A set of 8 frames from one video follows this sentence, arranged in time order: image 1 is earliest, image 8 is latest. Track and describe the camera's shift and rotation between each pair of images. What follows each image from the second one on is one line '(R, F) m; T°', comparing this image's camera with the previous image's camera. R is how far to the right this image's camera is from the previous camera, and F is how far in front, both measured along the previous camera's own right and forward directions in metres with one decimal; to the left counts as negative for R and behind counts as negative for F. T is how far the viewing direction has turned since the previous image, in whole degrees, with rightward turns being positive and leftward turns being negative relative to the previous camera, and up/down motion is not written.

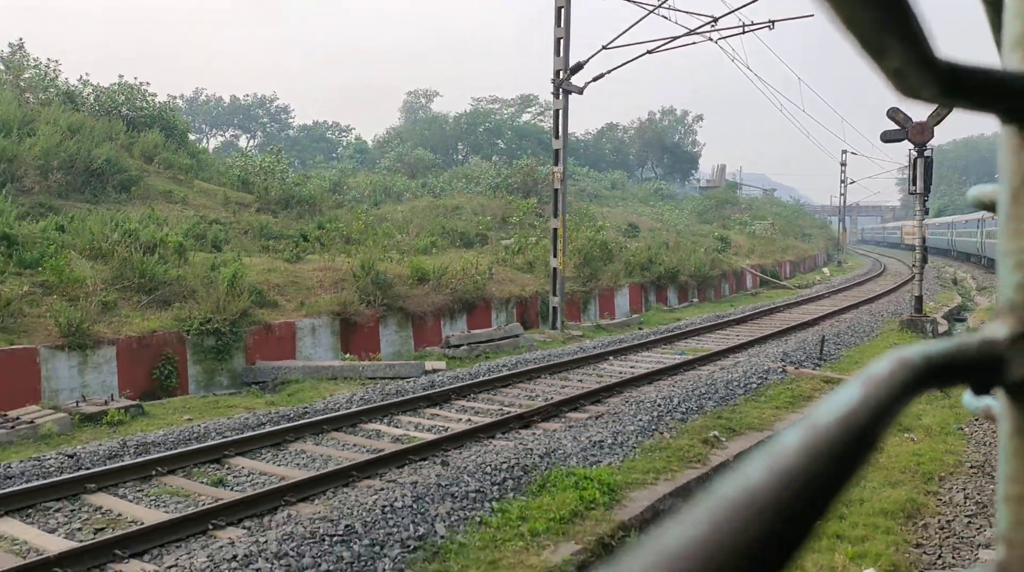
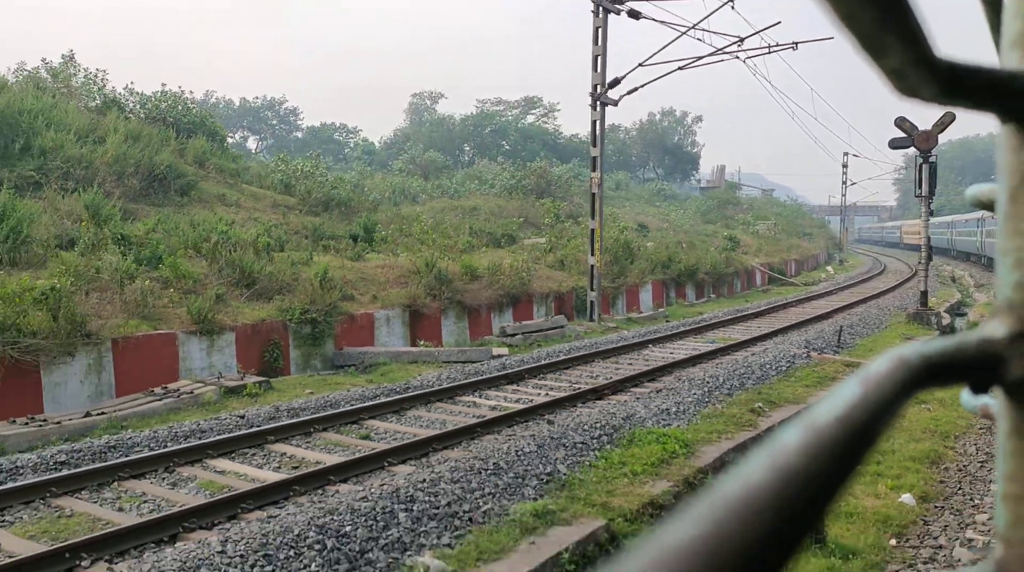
(-0.8, -1.4) m; 0°
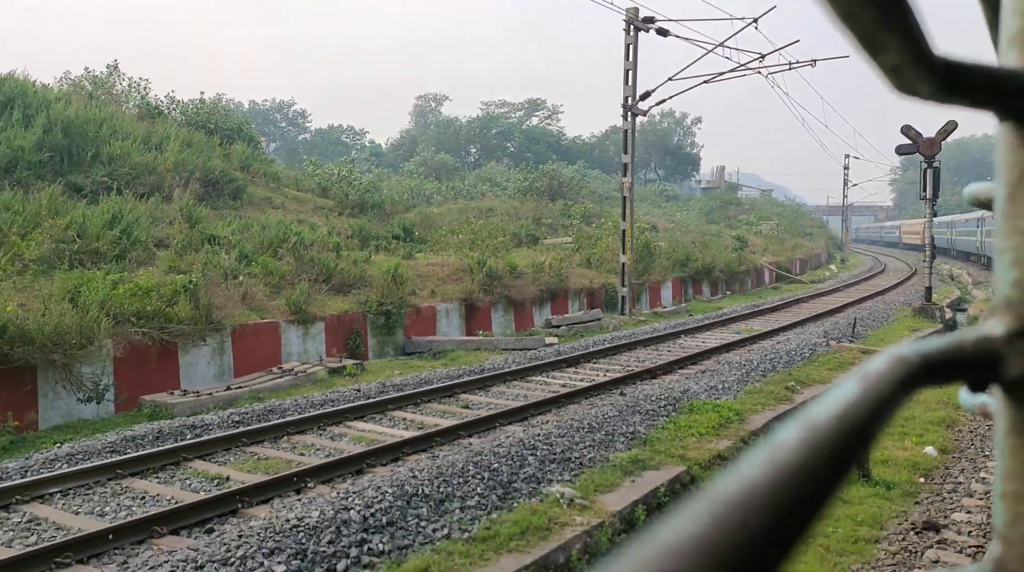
(-0.8, -1.3) m; 0°
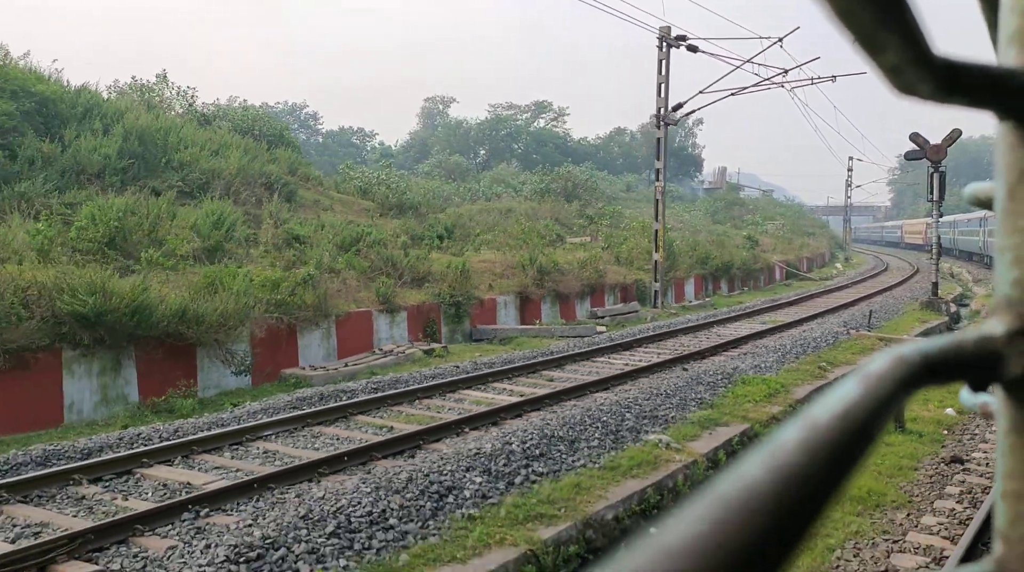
(-0.9, -1.5) m; 0°
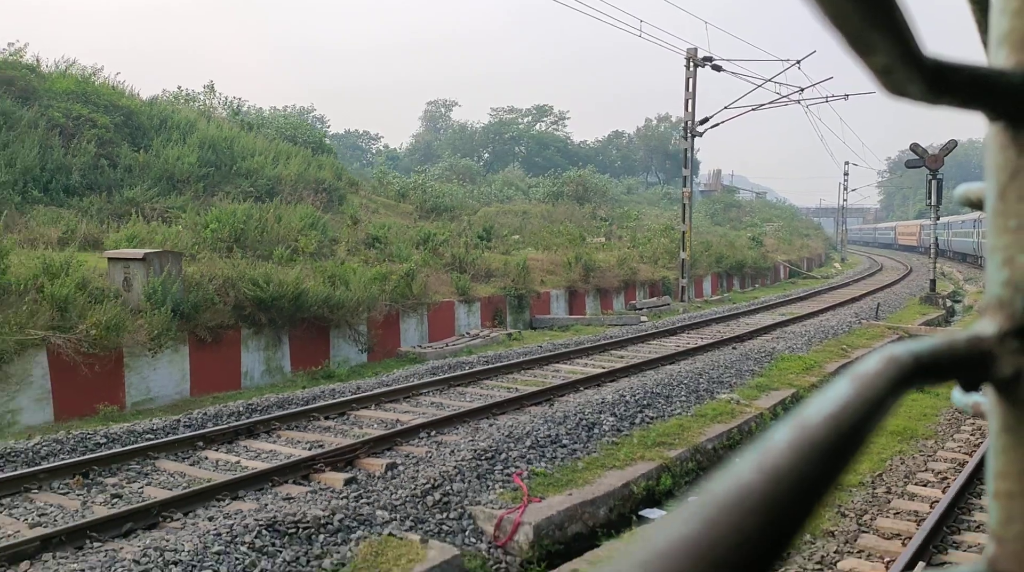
(-1.1, -1.9) m; 0°
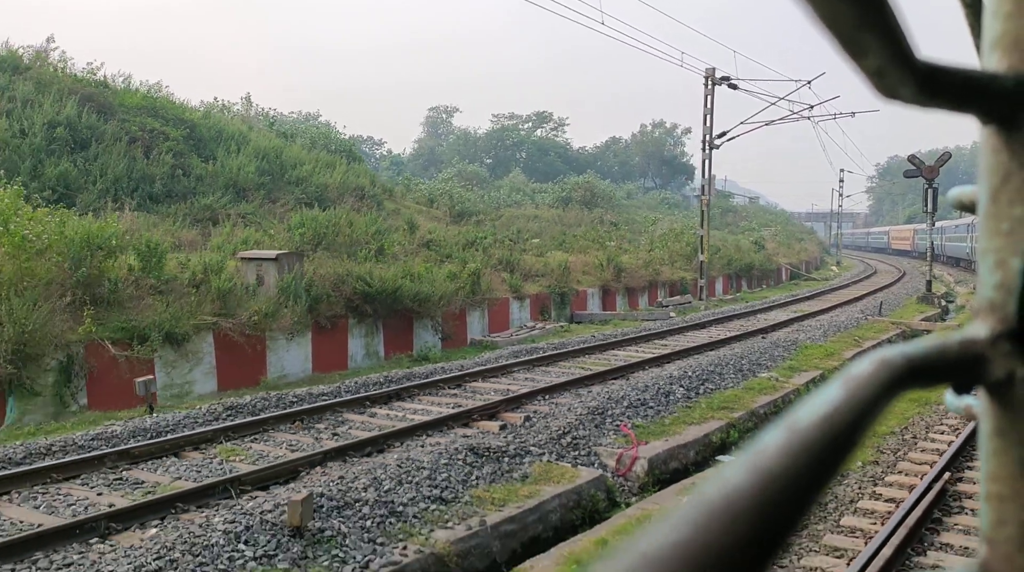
(-1.0, -1.7) m; 0°
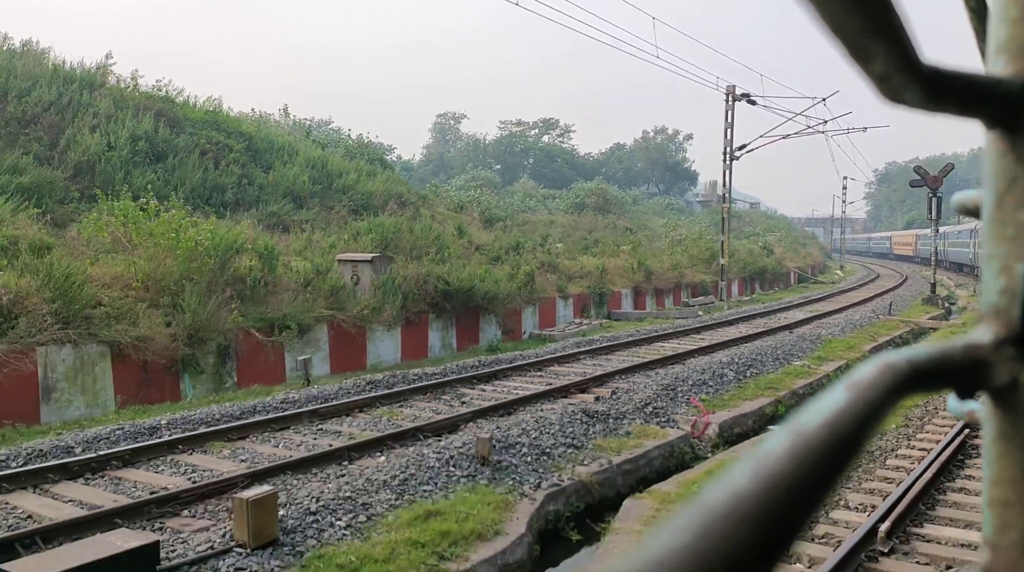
(-0.9, -1.6) m; 0°
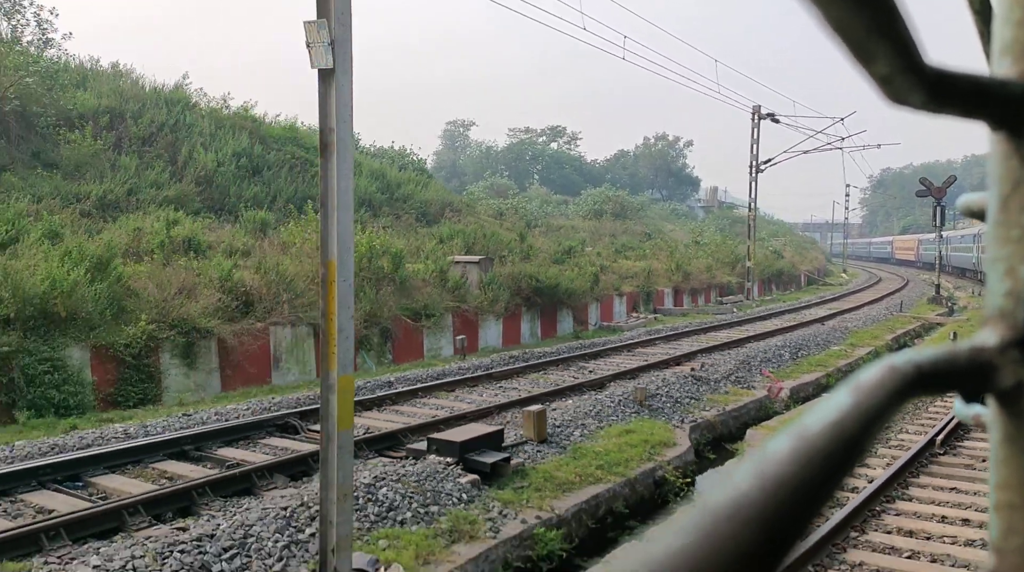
(-1.4, -2.4) m; 0°
